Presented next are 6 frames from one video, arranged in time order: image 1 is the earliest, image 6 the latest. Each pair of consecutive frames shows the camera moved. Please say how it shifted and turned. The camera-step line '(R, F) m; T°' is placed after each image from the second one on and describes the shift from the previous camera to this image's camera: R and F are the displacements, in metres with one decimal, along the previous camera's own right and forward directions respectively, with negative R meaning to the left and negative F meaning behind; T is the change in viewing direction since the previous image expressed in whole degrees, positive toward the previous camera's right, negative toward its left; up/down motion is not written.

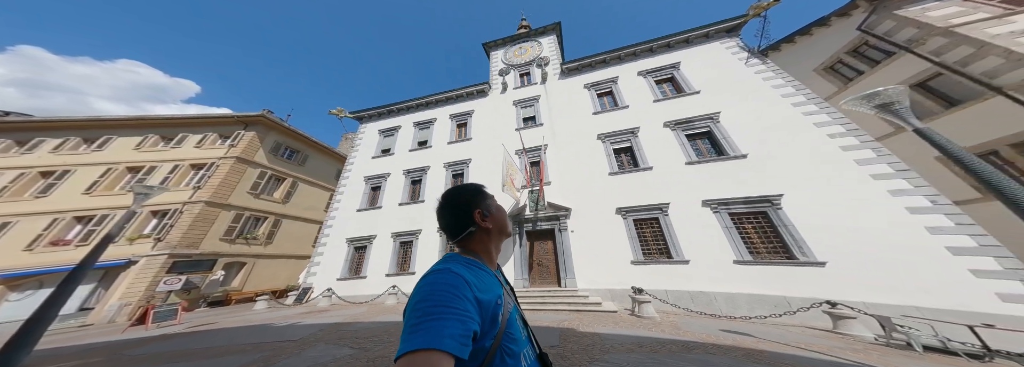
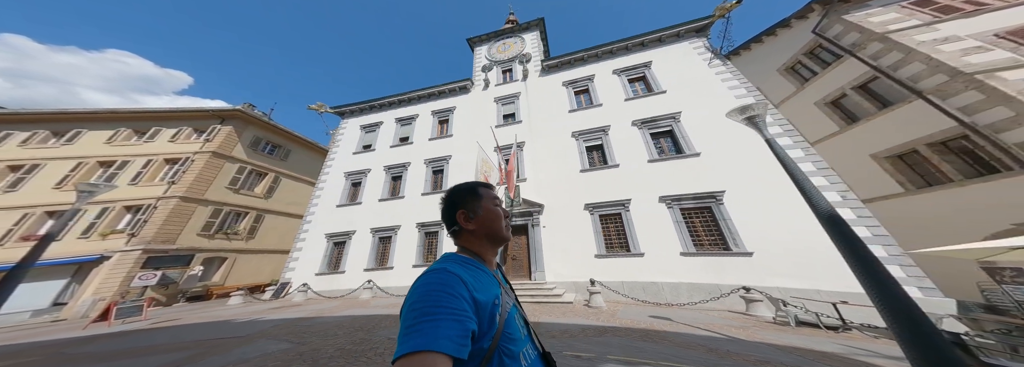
(+1.1, -0.4) m; +2°
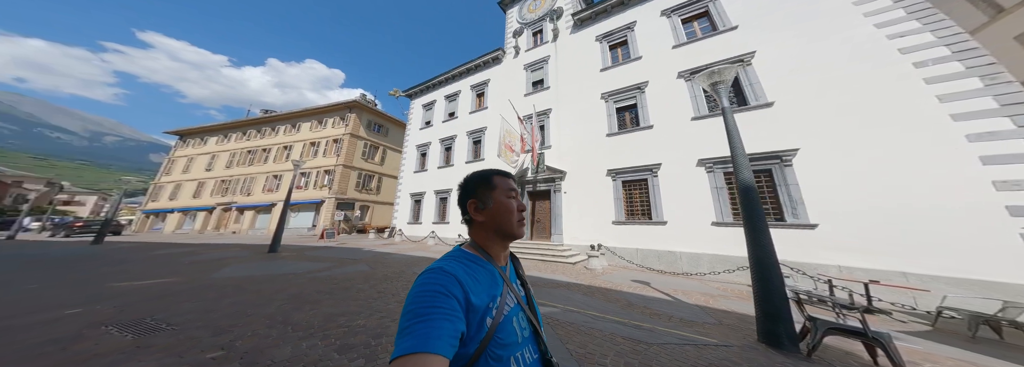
(+2.0, -0.6) m; -17°
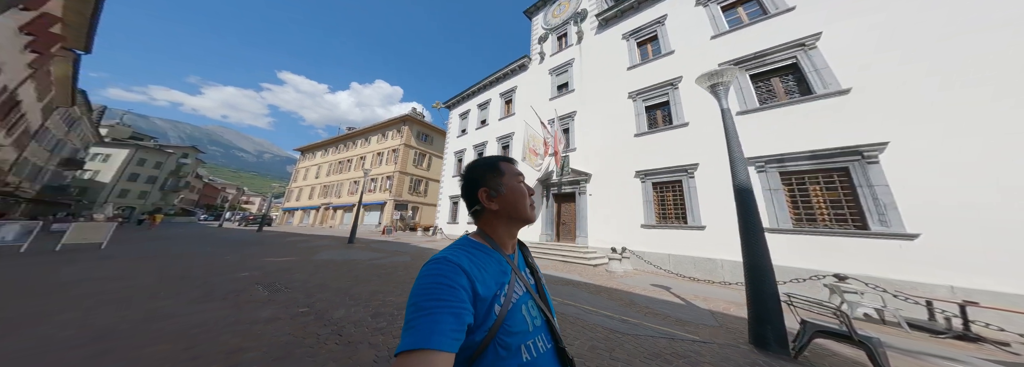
(+0.6, -0.4) m; -10°
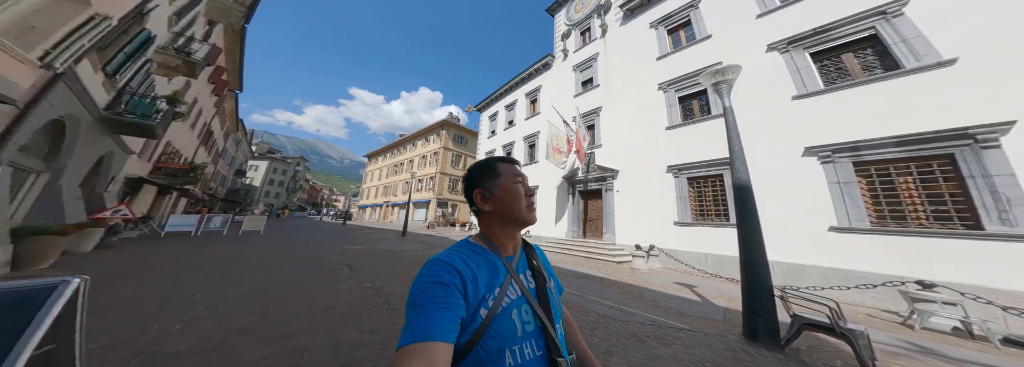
(+0.5, -0.4) m; -10°
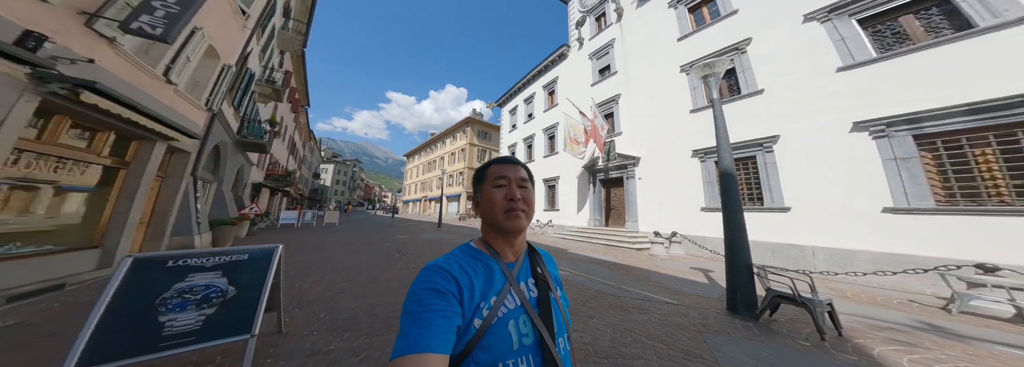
(+0.4, -0.6) m; -8°
